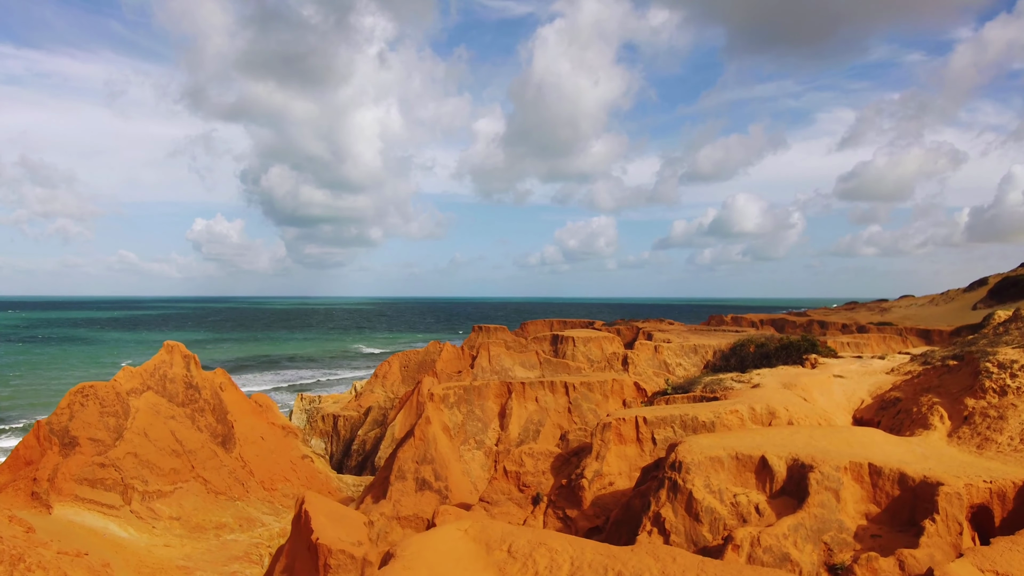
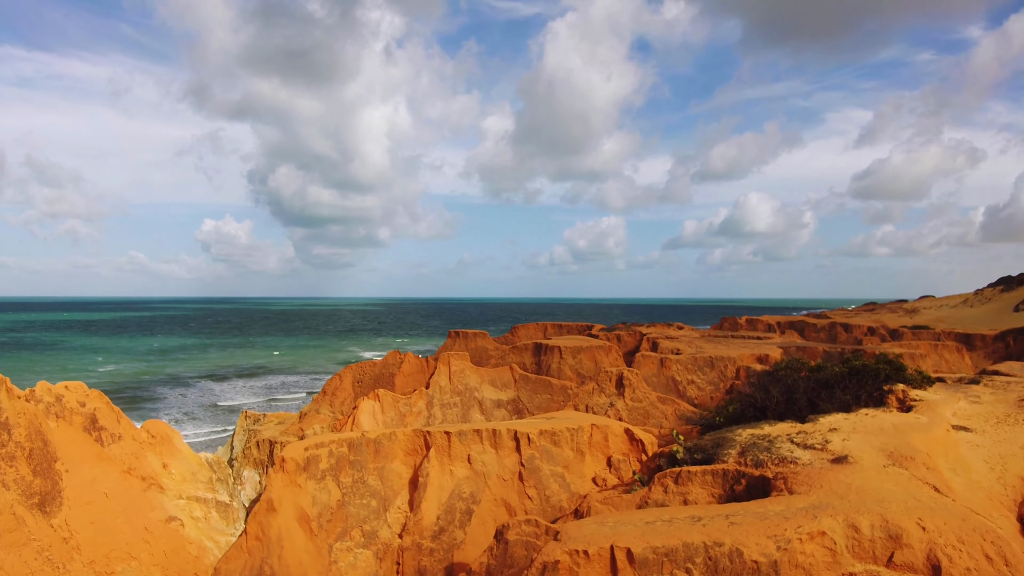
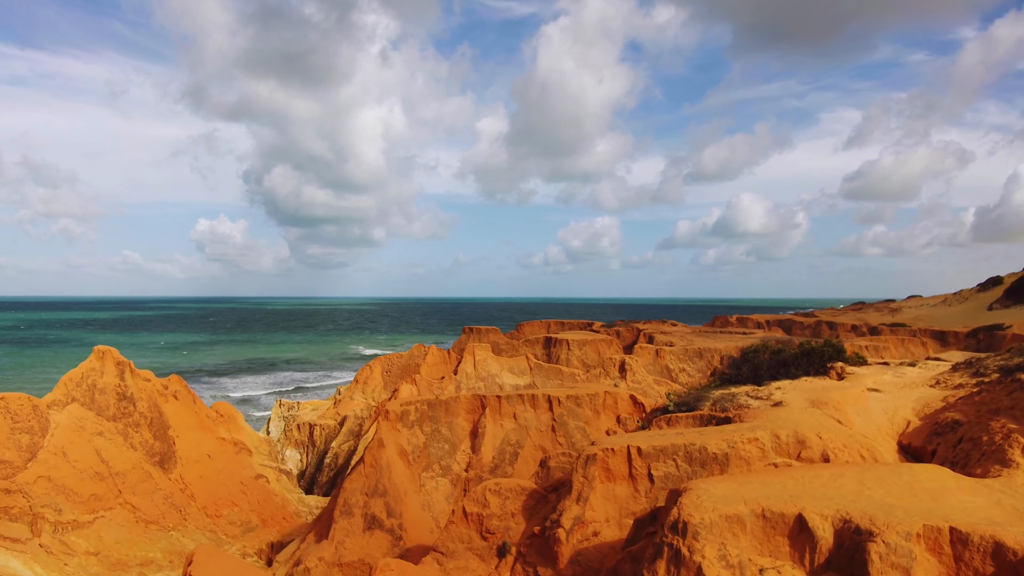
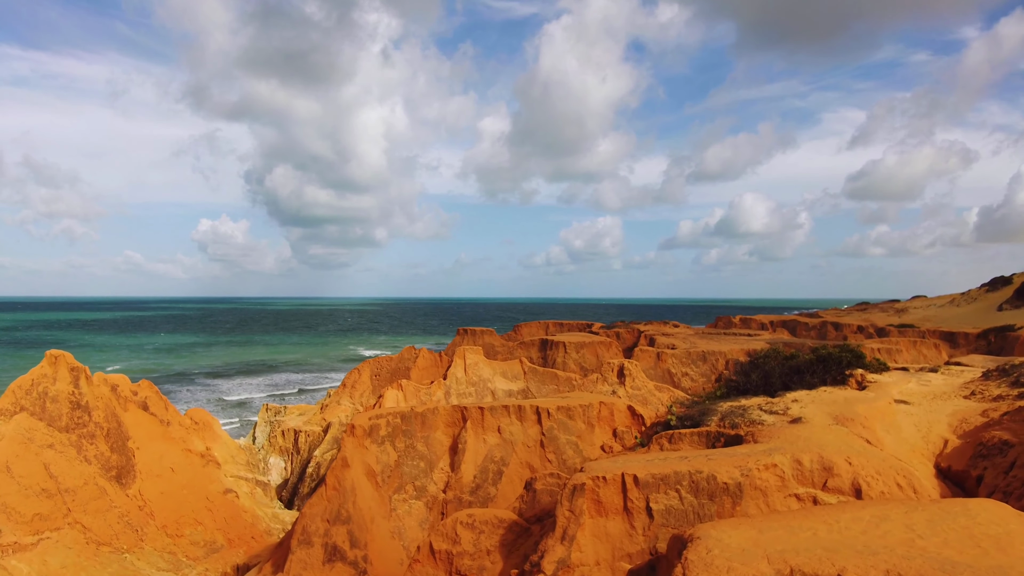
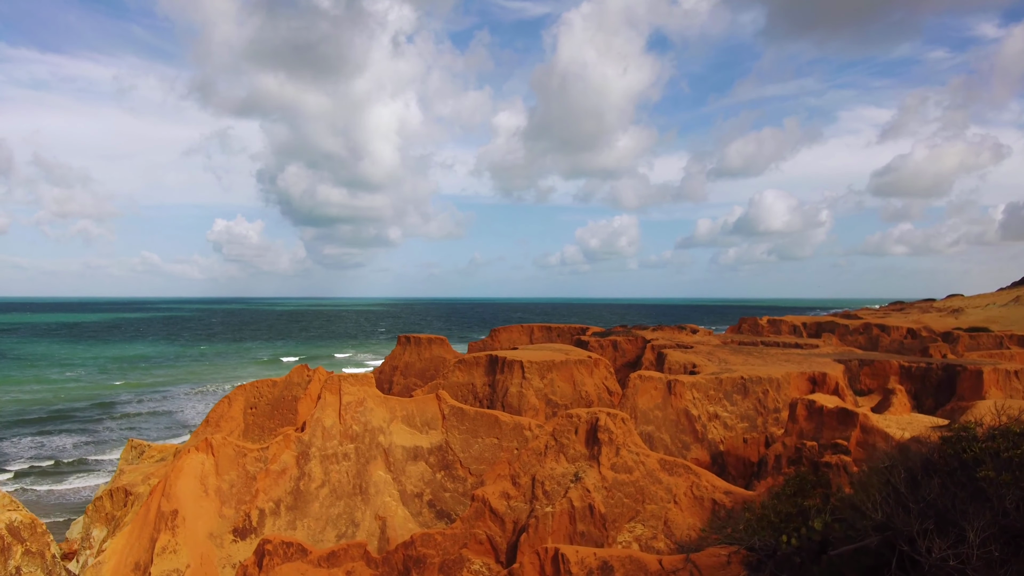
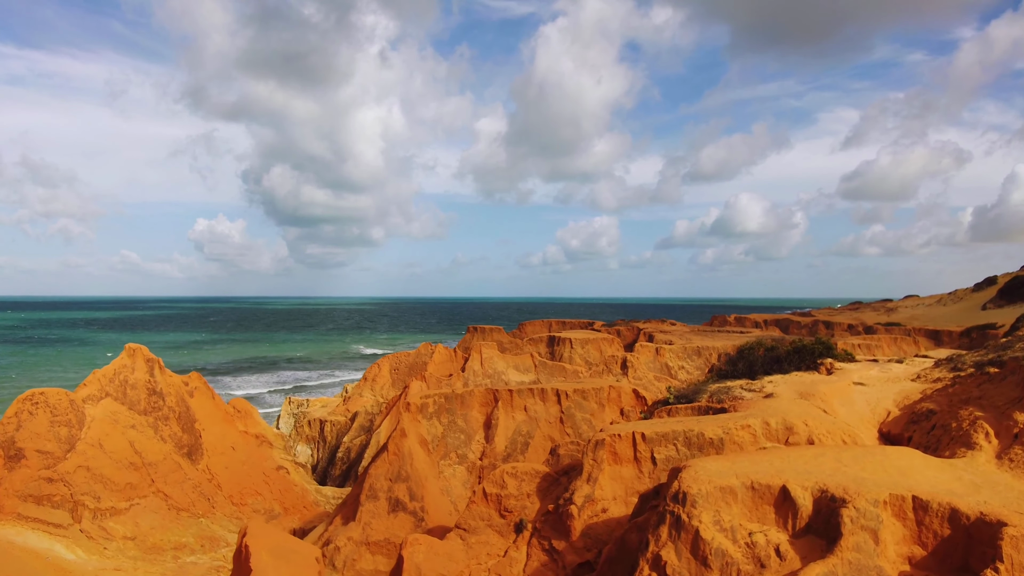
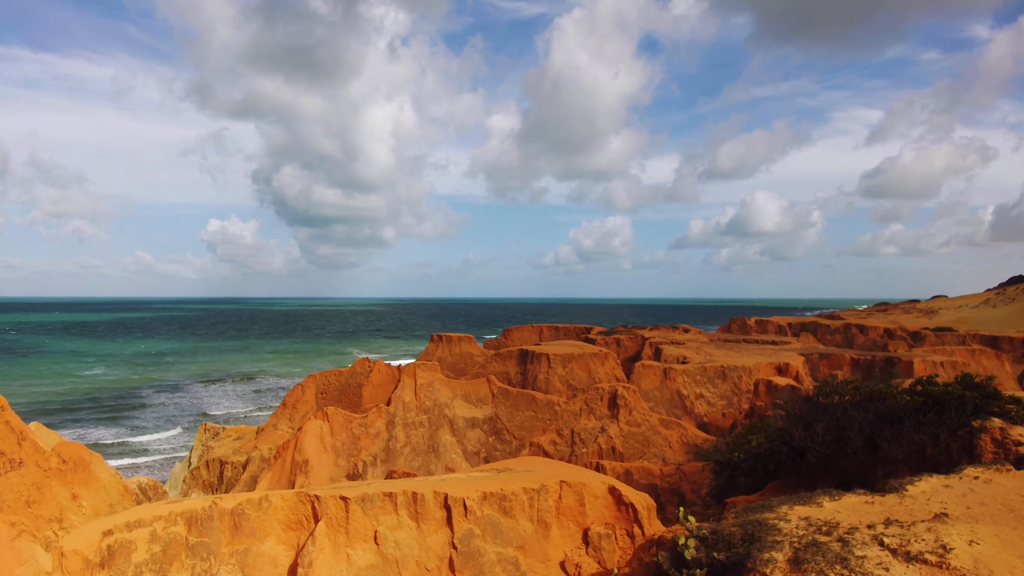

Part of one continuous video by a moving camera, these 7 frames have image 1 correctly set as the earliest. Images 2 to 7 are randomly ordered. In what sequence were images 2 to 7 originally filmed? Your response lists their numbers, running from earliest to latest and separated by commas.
6, 3, 4, 2, 7, 5
